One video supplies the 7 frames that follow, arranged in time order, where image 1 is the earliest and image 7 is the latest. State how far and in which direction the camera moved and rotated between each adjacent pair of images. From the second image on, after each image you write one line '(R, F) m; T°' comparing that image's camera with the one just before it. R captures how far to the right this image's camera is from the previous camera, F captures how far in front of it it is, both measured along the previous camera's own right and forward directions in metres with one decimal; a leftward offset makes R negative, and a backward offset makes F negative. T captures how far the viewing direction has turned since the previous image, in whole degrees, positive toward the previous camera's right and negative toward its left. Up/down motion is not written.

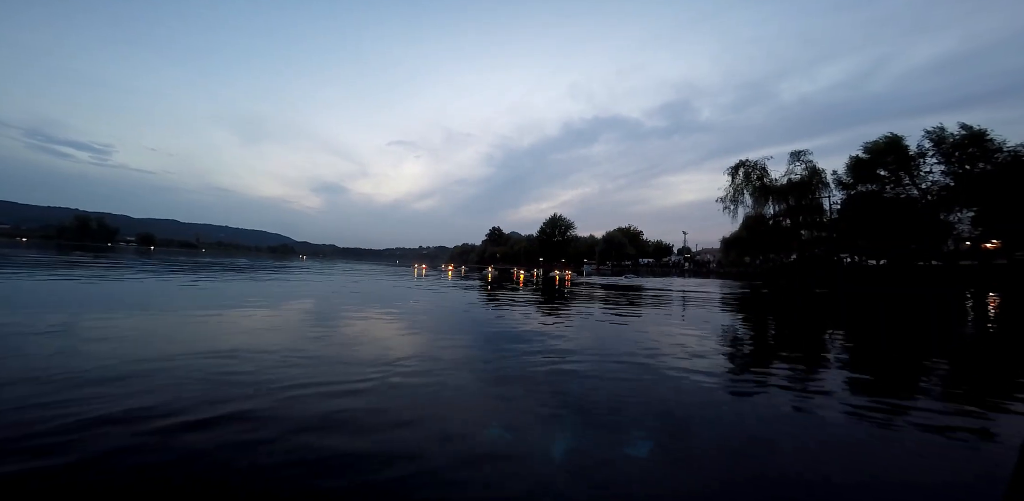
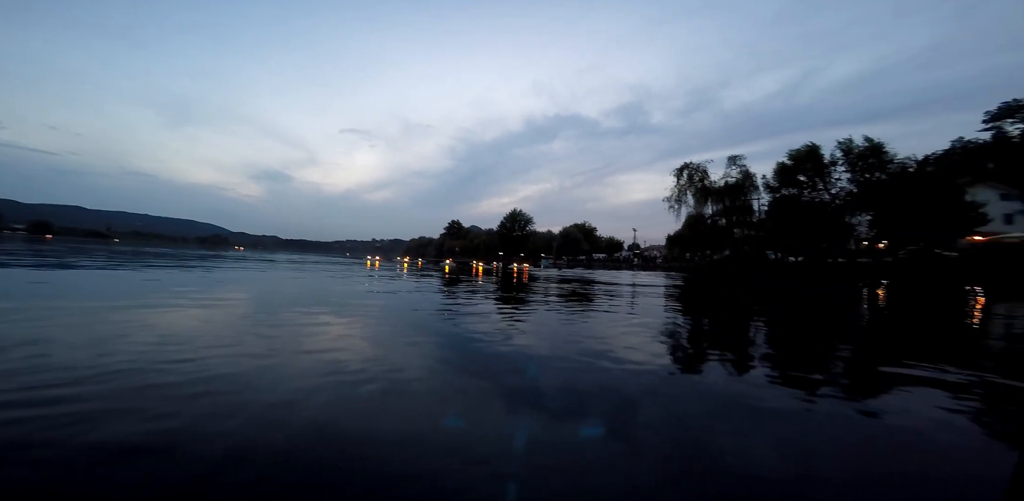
(+0.6, -1.6) m; +4°
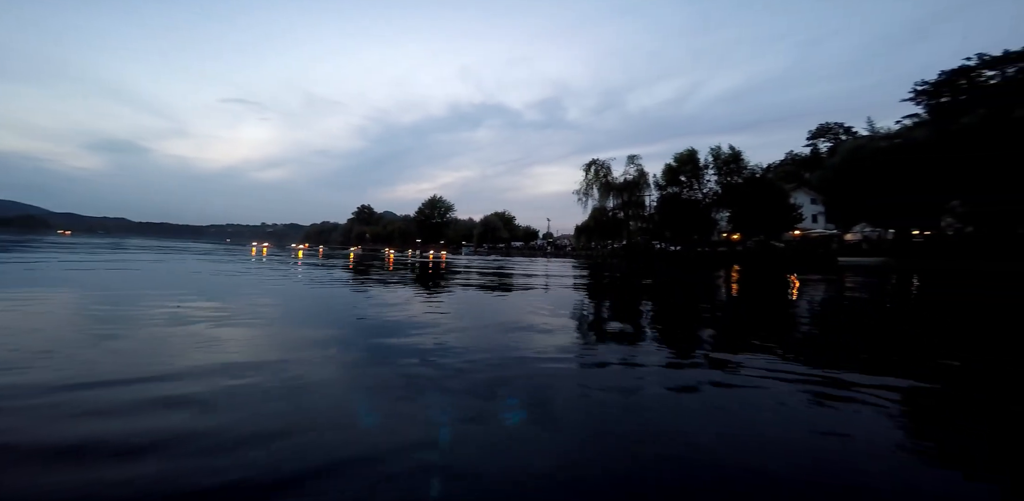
(+0.7, -2.8) m; +9°
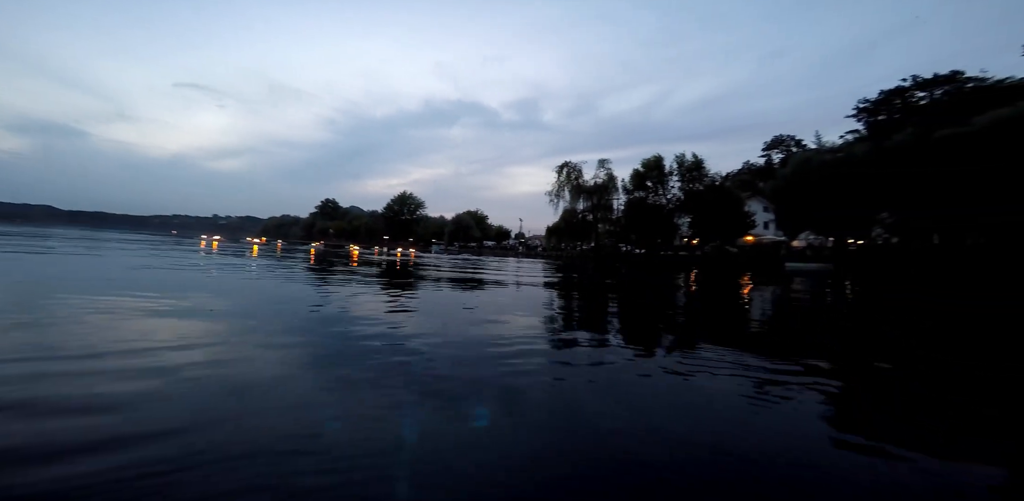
(+0.5, -0.6) m; +3°
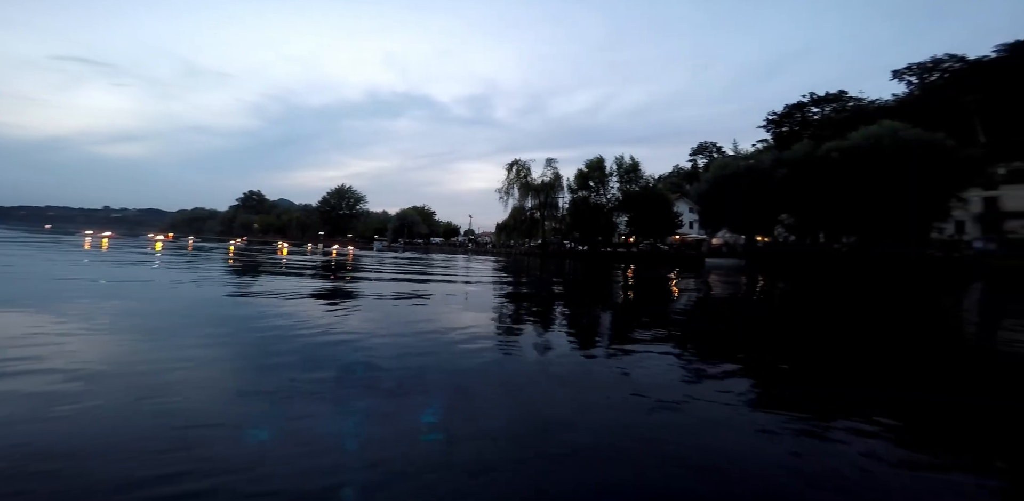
(+0.5, -1.2) m; +5°
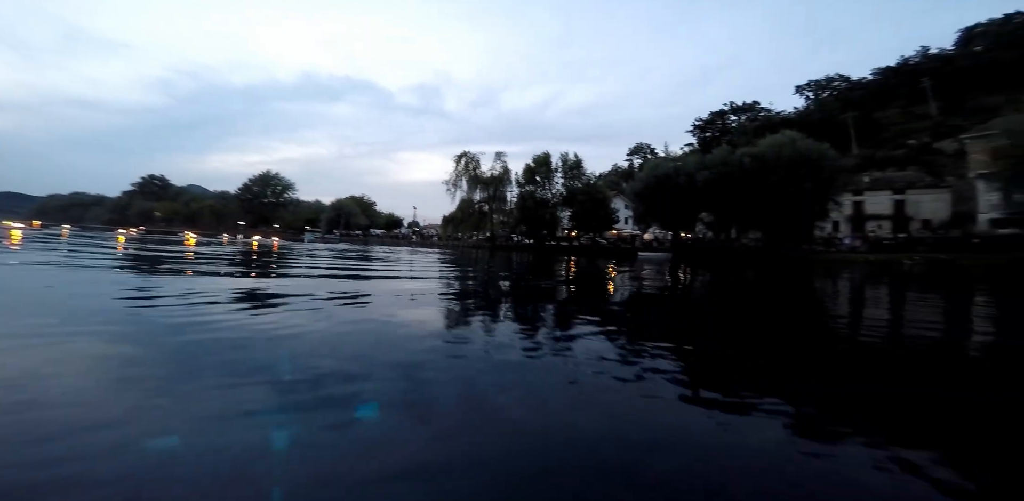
(+0.6, -1.0) m; +5°
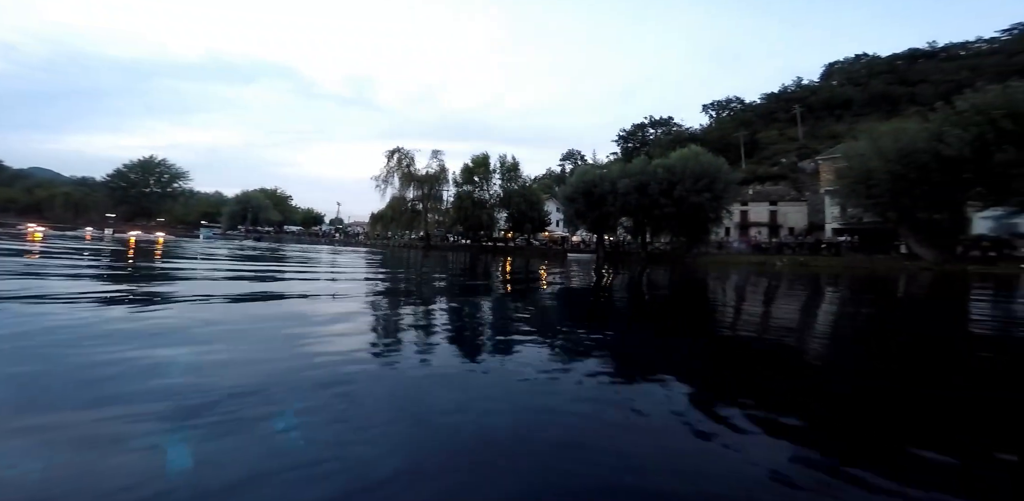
(+0.5, -1.0) m; +6°
